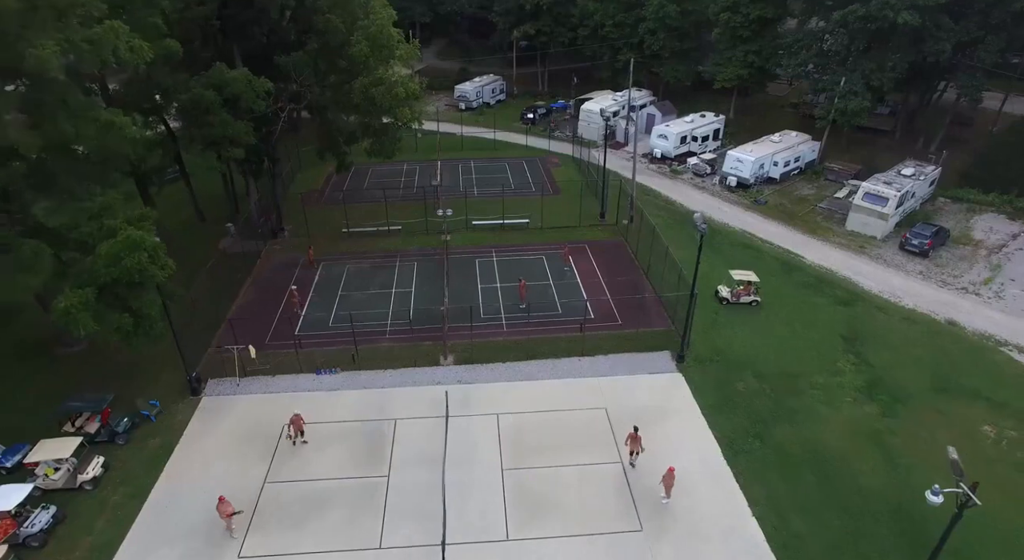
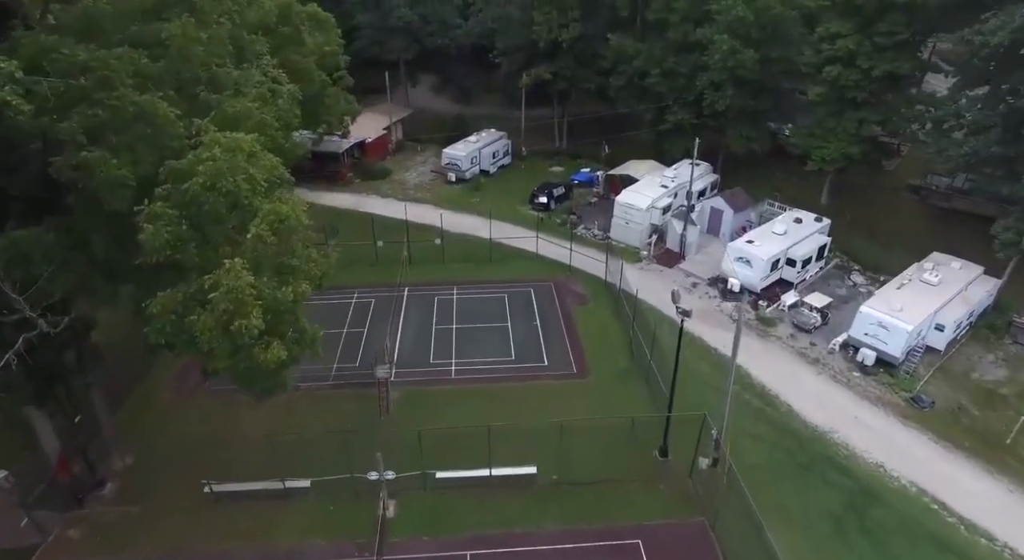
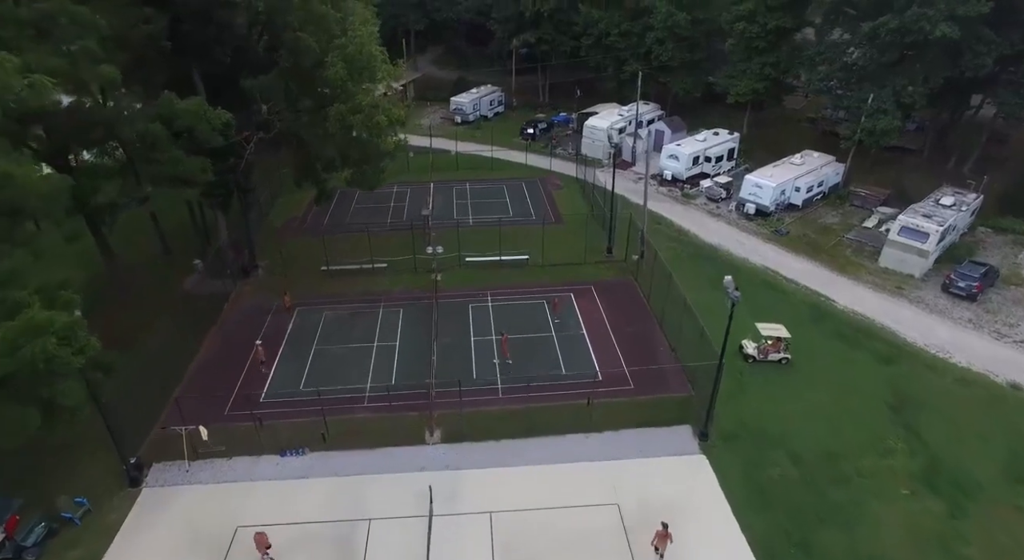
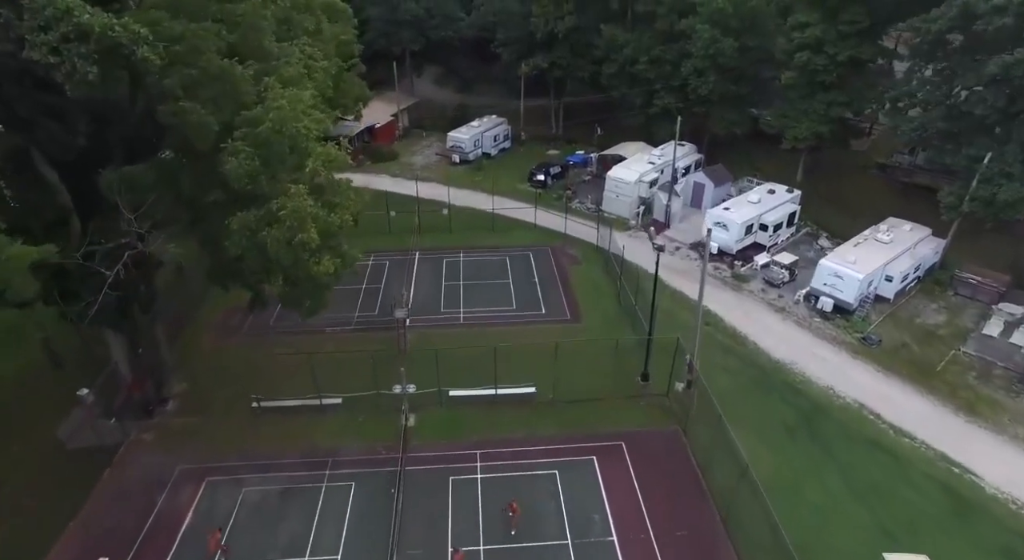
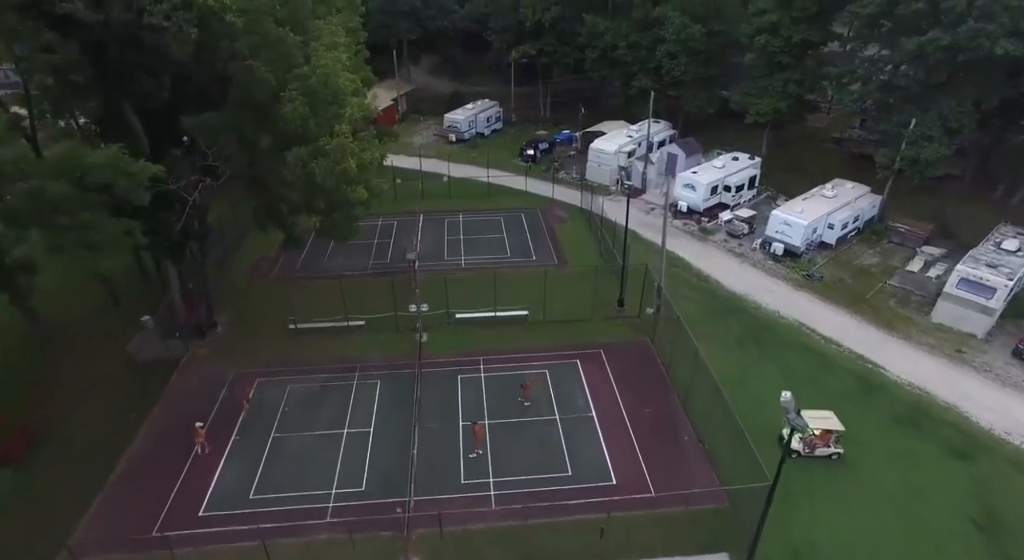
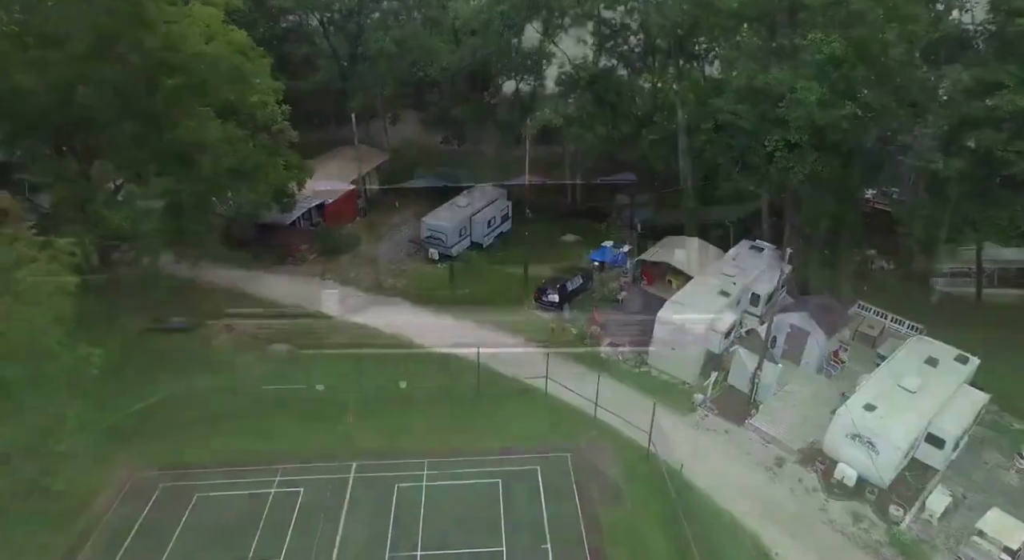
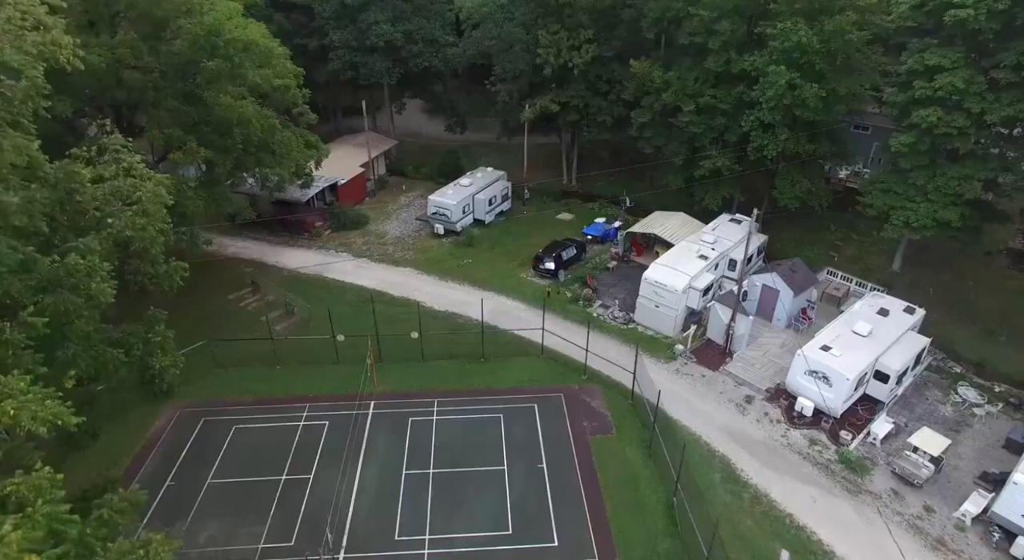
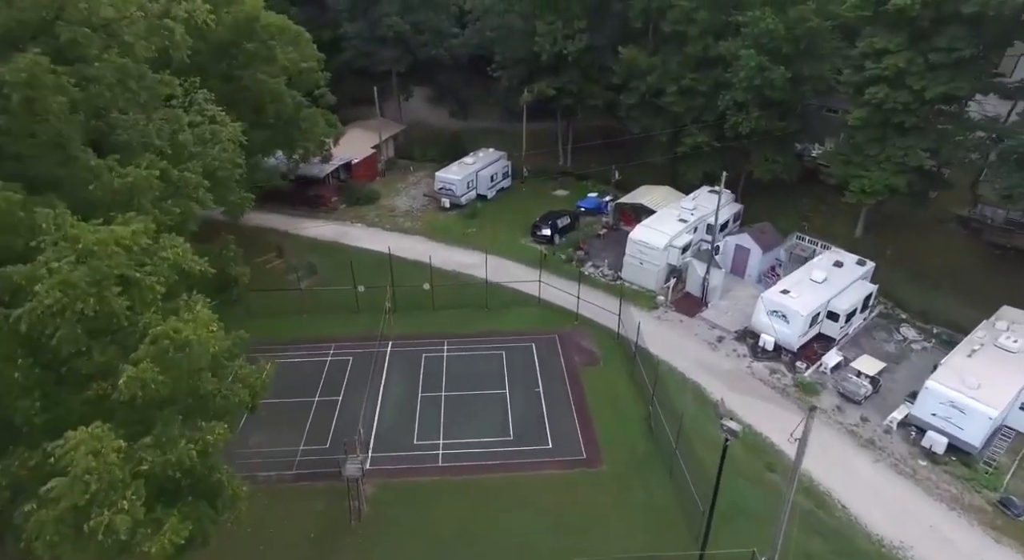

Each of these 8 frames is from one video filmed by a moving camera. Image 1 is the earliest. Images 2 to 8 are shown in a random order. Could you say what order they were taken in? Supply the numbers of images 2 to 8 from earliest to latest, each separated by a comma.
3, 5, 4, 2, 8, 7, 6
